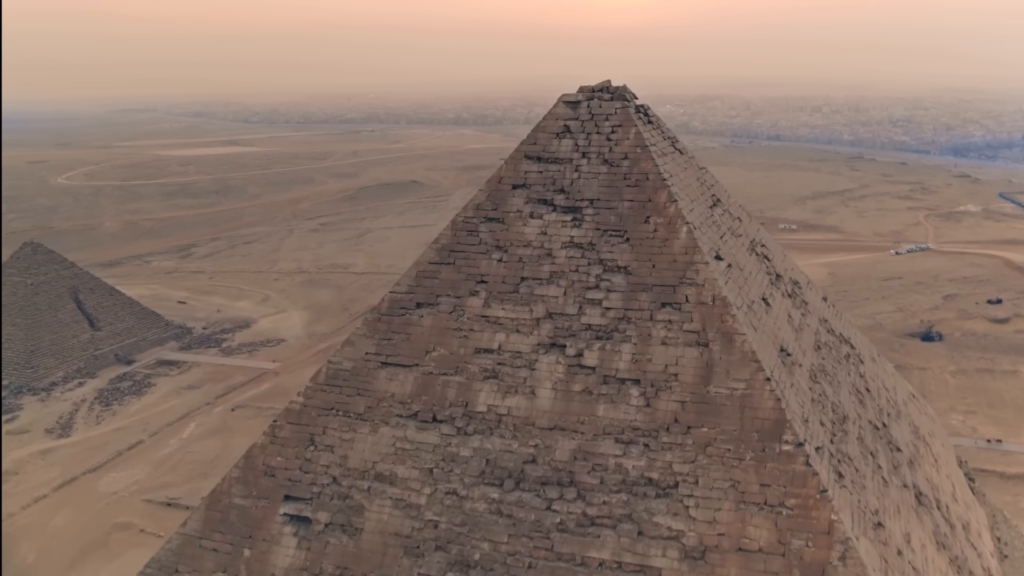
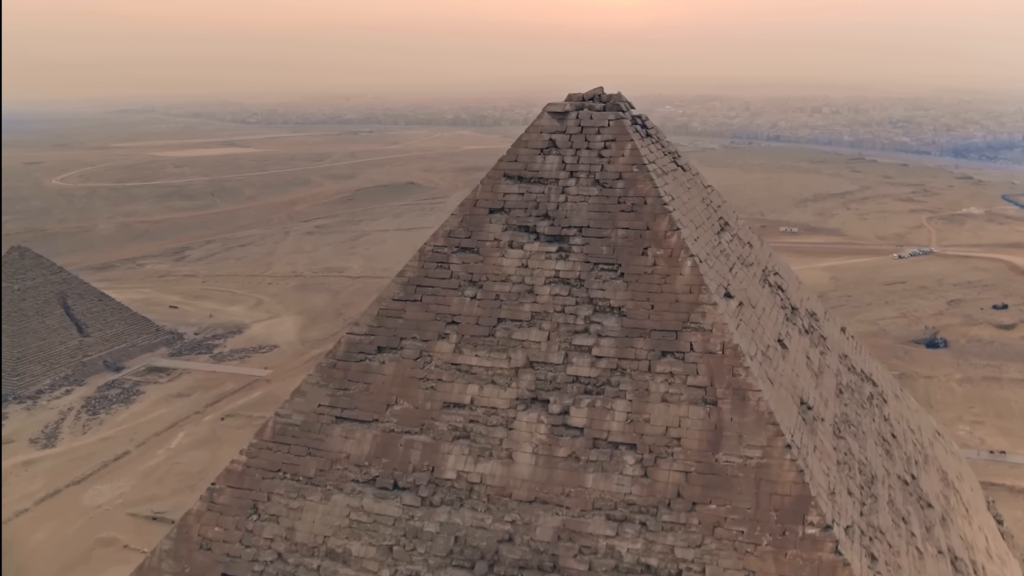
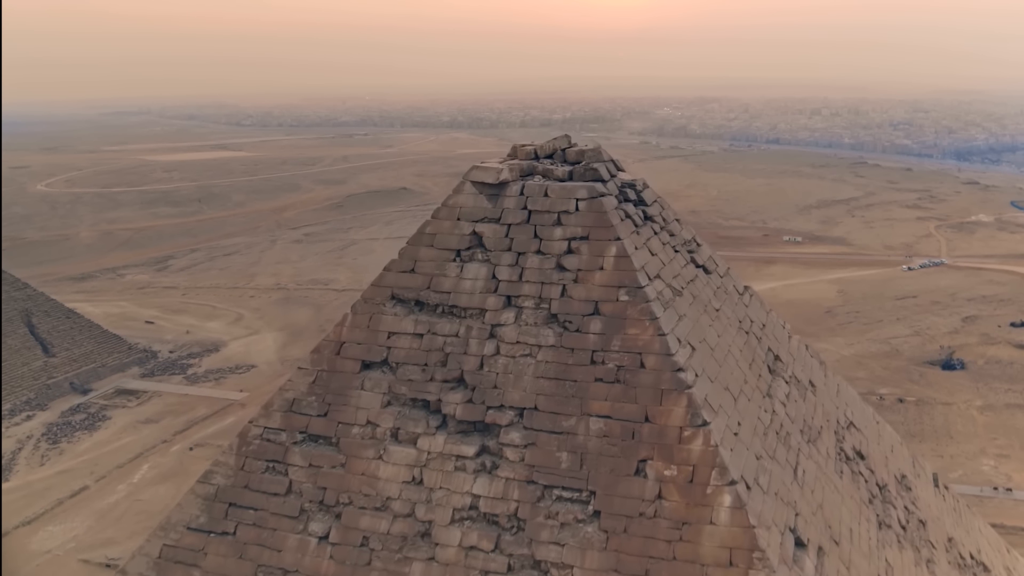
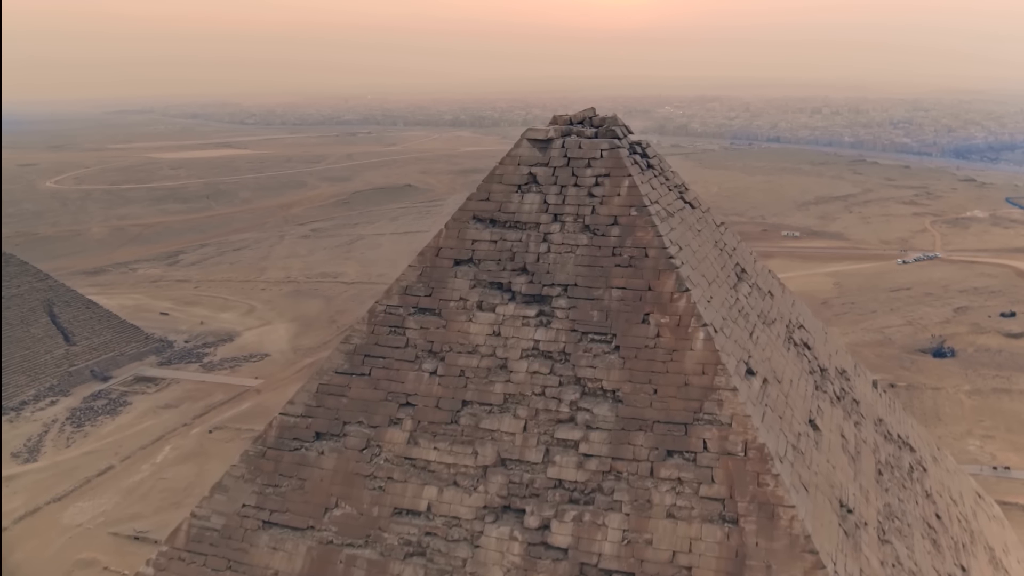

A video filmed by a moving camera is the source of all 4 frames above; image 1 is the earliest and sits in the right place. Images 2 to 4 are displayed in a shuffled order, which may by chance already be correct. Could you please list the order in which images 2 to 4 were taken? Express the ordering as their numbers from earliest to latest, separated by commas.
2, 4, 3
